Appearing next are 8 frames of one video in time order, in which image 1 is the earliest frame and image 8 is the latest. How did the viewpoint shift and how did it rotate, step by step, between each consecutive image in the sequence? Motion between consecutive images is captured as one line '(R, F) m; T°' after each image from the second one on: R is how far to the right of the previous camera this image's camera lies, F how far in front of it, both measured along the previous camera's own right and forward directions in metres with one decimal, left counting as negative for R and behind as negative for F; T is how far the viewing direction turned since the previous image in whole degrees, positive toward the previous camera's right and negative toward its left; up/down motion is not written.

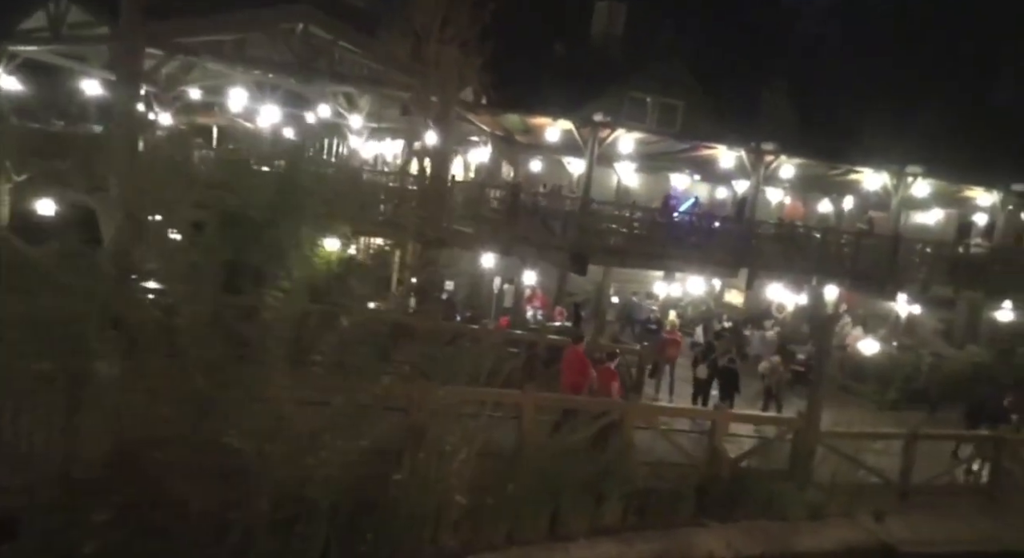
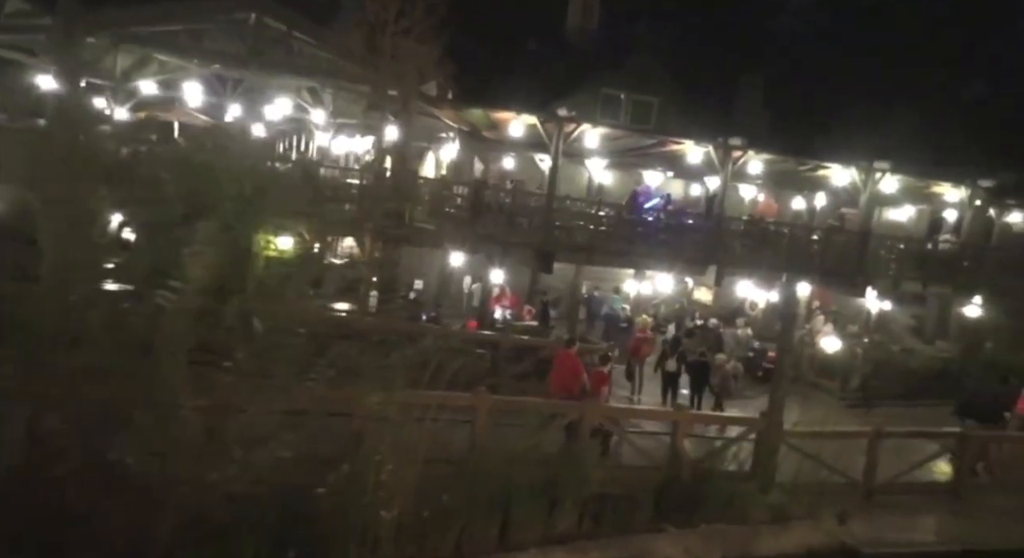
(+0.3, +0.3) m; +1°
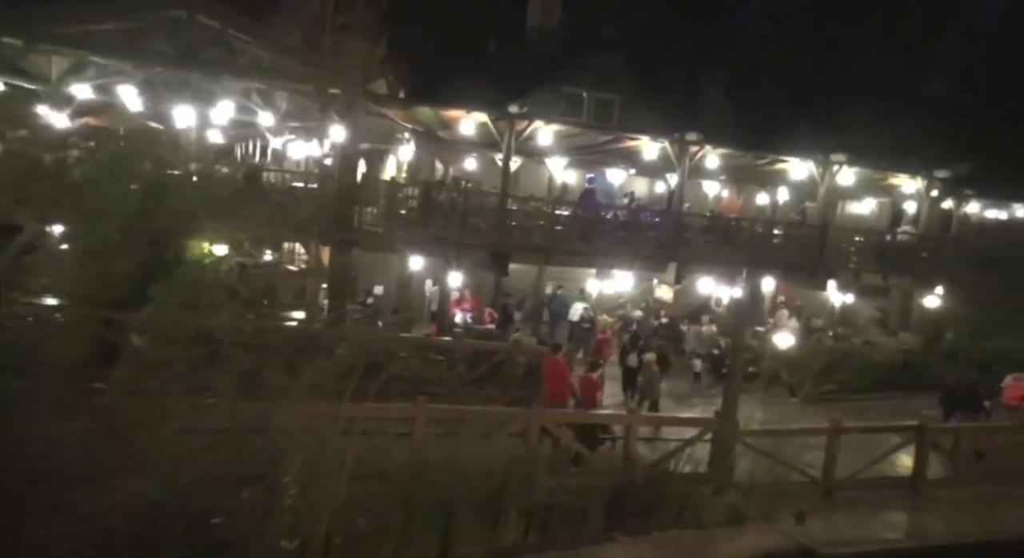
(+0.4, +0.4) m; +2°
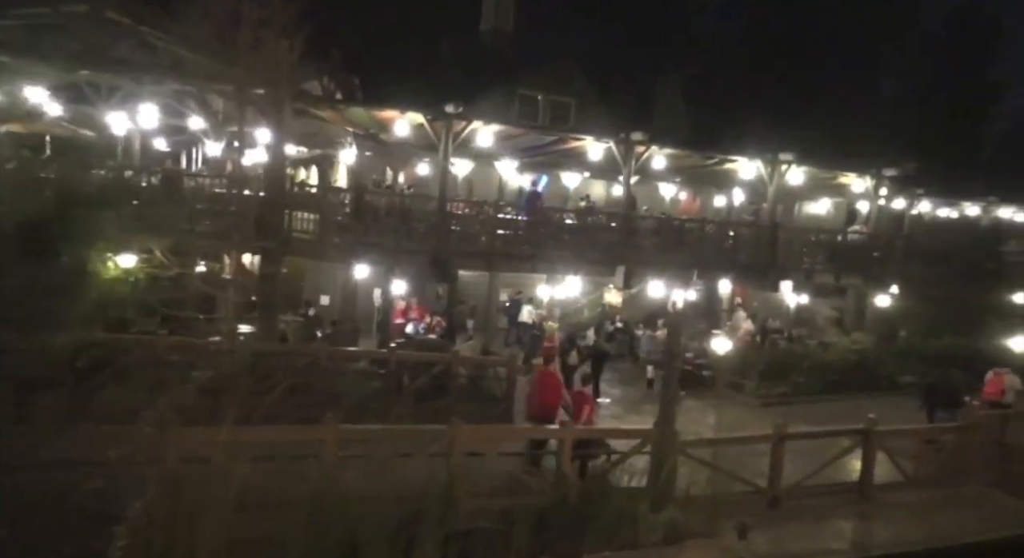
(+0.5, +0.5) m; +2°
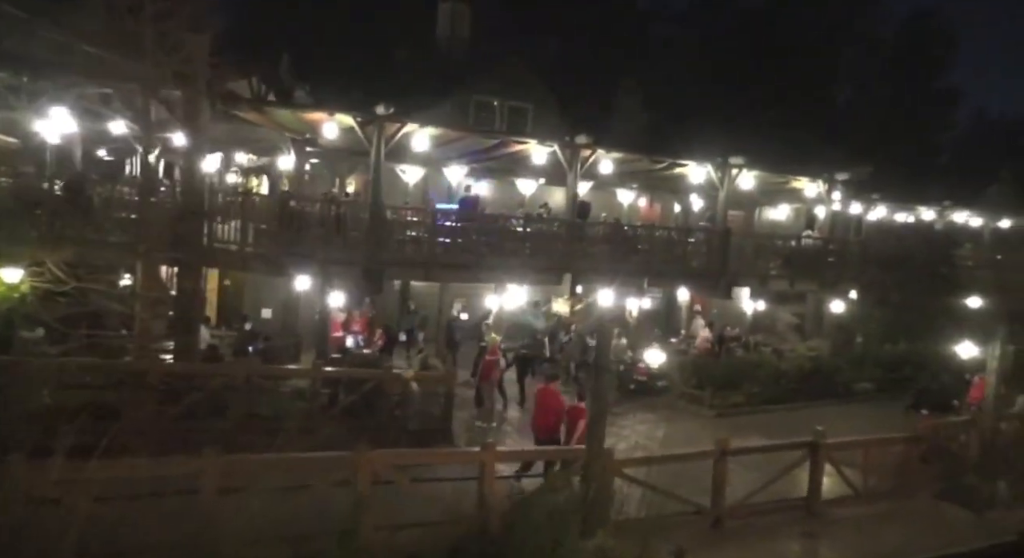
(+0.6, +0.6) m; +2°
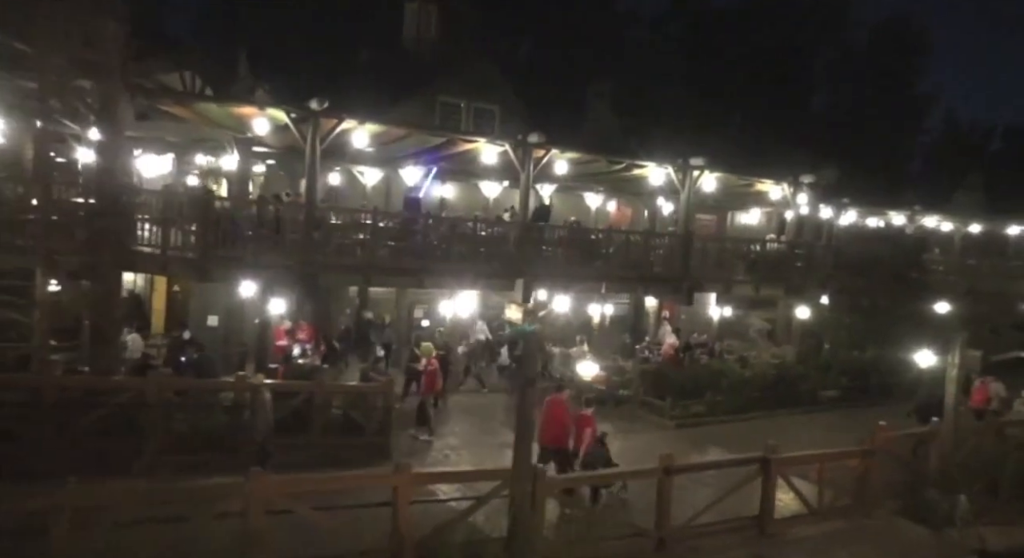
(+0.7, +0.7) m; +1°
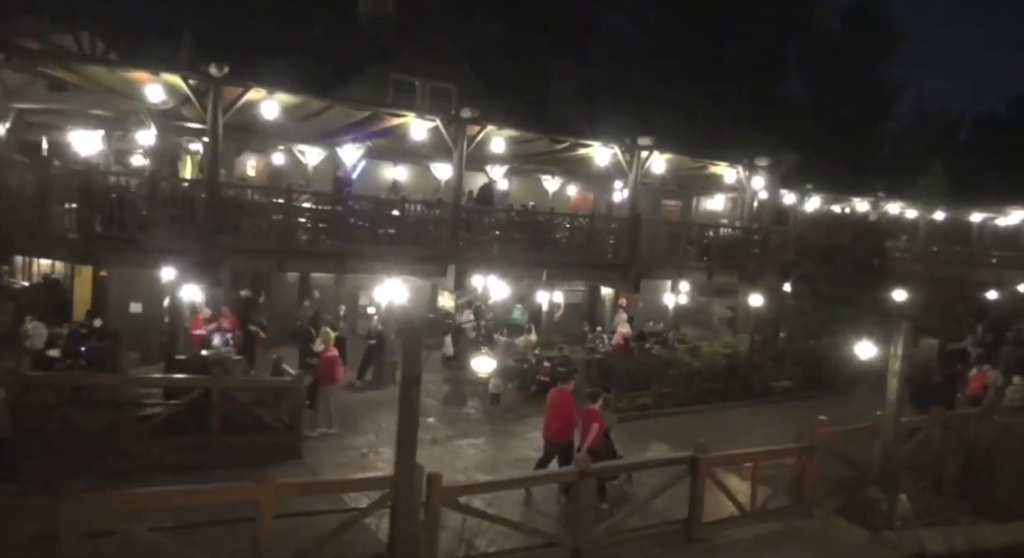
(+0.9, +0.9) m; +2°
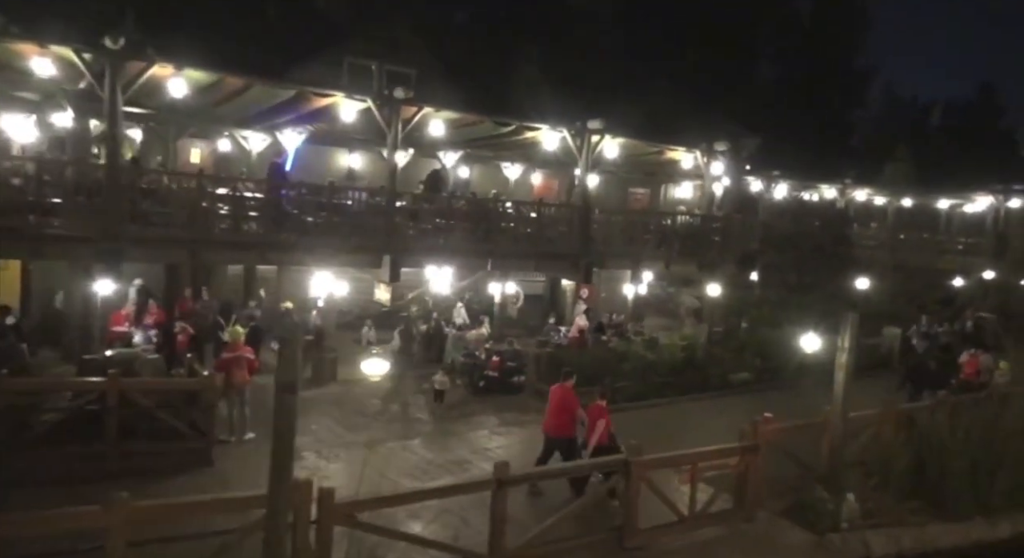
(+0.7, +0.8) m; +2°
